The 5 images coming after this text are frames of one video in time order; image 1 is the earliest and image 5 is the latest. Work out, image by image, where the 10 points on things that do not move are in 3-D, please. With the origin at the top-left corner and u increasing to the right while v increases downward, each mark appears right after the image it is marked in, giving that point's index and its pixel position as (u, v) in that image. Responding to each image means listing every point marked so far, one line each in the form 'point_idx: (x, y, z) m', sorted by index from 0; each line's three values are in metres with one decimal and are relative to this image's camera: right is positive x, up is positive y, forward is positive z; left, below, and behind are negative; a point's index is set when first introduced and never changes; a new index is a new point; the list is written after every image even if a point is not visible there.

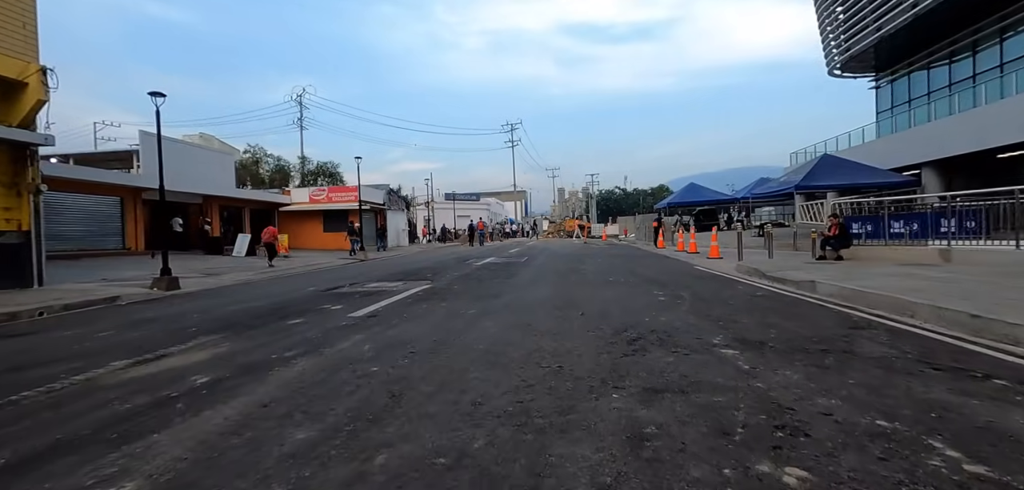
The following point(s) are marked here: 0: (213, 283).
0: (-11.1, -1.4, +16.8) m
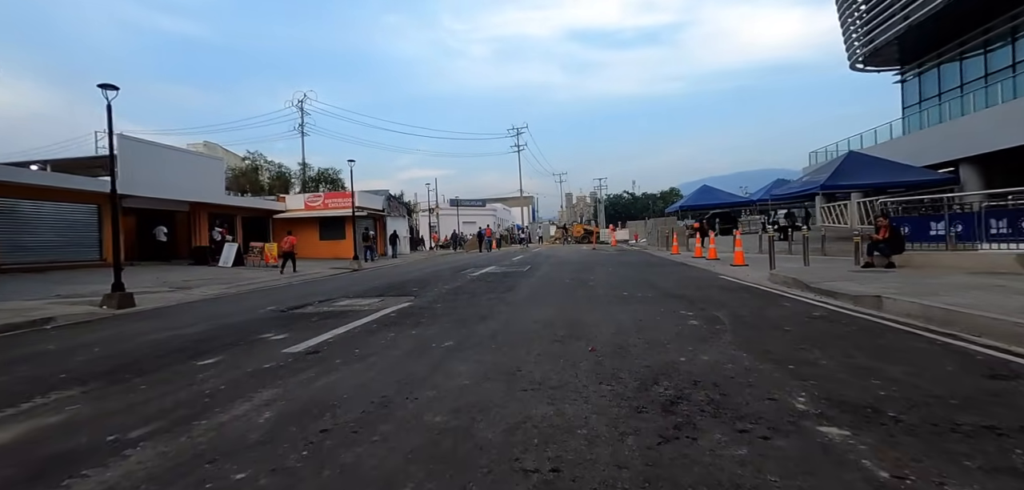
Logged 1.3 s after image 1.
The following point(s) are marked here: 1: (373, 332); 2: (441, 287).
0: (-11.1, -1.8, +15.1) m
1: (-2.2, -1.4, +7.2) m
2: (-2.0, -1.2, +13.1) m
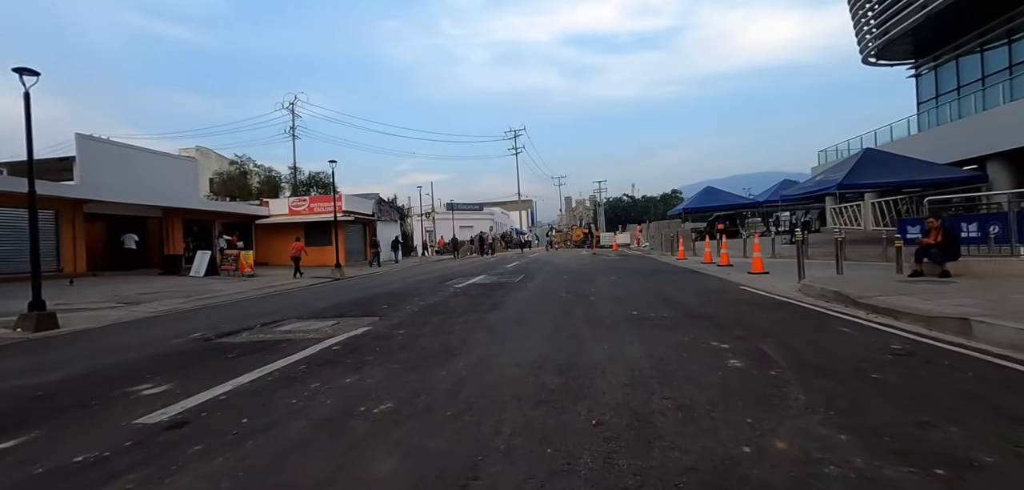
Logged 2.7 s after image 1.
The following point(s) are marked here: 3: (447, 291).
0: (-11.4, -2.1, +13.1) m
1: (-2.5, -1.5, +5.2) m
2: (-2.3, -1.4, +11.1) m
3: (-1.9, -1.3, +13.5) m
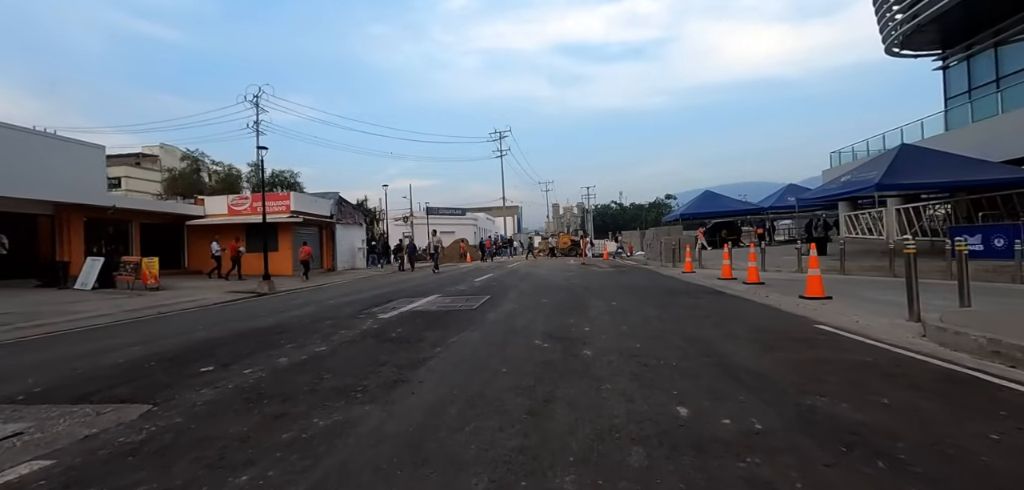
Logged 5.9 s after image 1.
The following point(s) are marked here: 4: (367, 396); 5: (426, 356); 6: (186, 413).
0: (-12.4, -2.2, +8.0) m
1: (-3.3, -1.6, +0.3) m
2: (-3.2, -1.6, +6.2) m
3: (-2.9, -1.5, +8.6) m
4: (-1.5, -1.5, +4.7) m
5: (-1.2, -1.5, +6.3) m
6: (-3.1, -1.6, +4.3) m
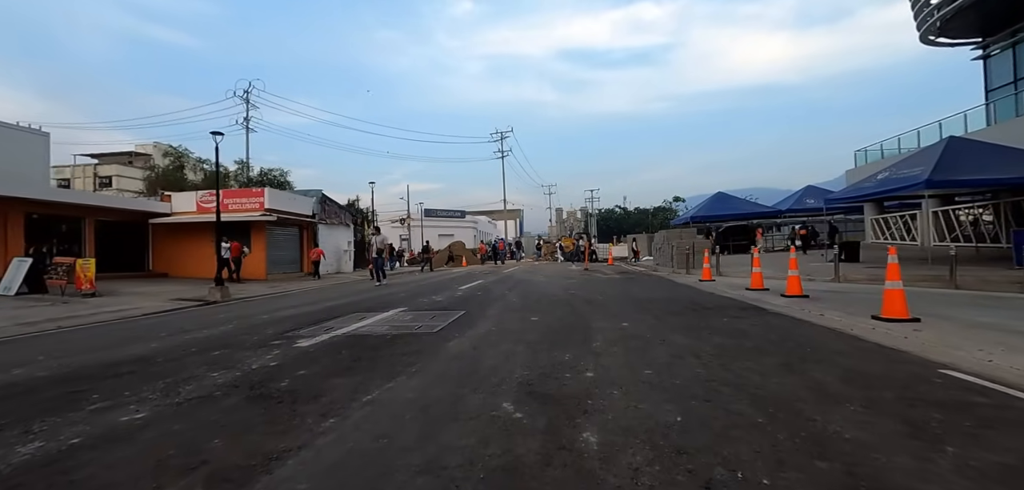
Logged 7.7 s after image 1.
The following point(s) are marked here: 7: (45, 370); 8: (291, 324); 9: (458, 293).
0: (-12.8, -2.1, +5.2) m
1: (-3.8, -1.5, -2.5) m
2: (-3.7, -1.5, +3.4) m
3: (-3.3, -1.5, +5.8) m
4: (-1.9, -1.5, +1.9) m
5: (-1.6, -1.5, +3.4) m
6: (-3.5, -1.5, +1.5) m
7: (-6.1, -1.6, +6.0) m
8: (-4.4, -1.5, +9.2) m
9: (-1.7, -1.5, +14.2) m
